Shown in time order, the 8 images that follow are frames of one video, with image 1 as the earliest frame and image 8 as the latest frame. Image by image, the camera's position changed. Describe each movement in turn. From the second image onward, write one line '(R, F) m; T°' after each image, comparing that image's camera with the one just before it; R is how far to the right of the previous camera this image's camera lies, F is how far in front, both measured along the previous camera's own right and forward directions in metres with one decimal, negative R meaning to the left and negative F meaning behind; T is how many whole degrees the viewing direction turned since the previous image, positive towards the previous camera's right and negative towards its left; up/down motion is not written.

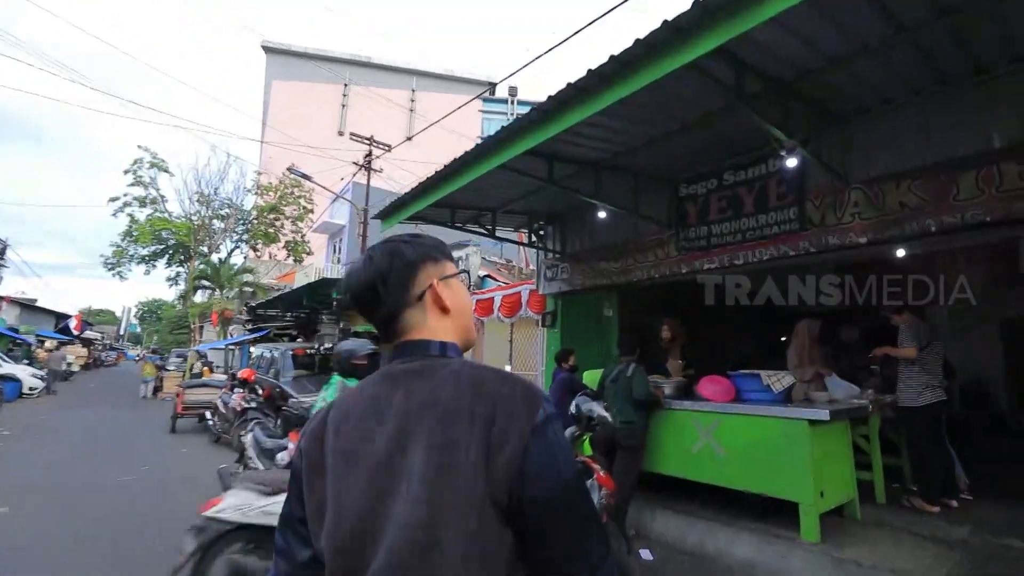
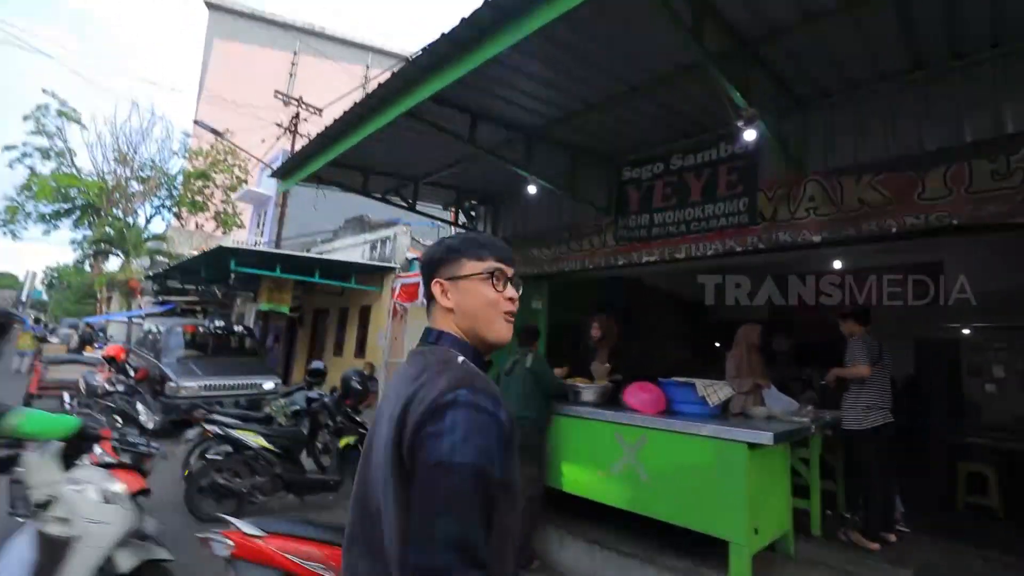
(+0.3, +0.7) m; +6°
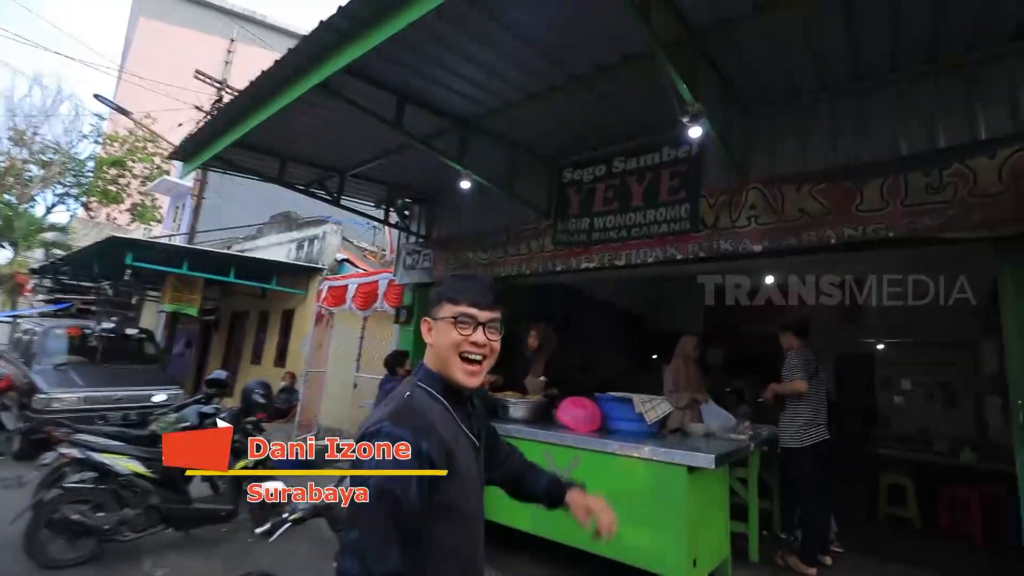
(+0.1, +0.4) m; +7°
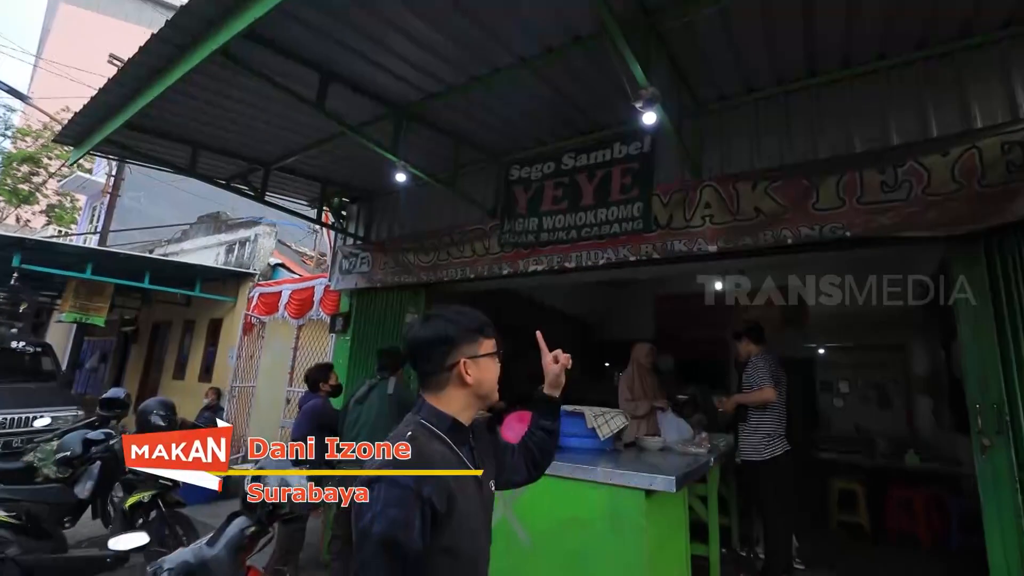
(+0.1, +0.3) m; +5°
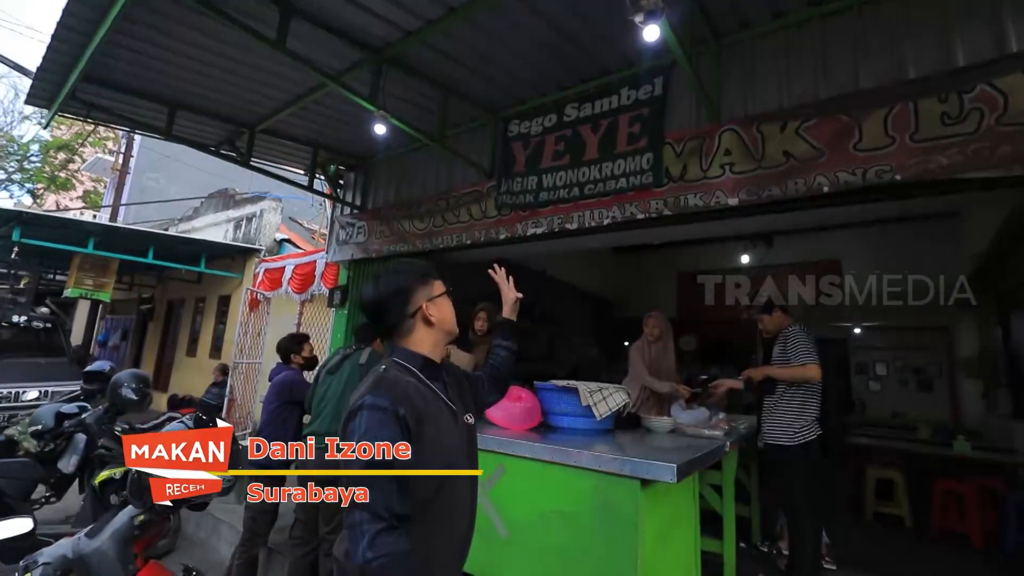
(+0.2, +0.4) m; -3°
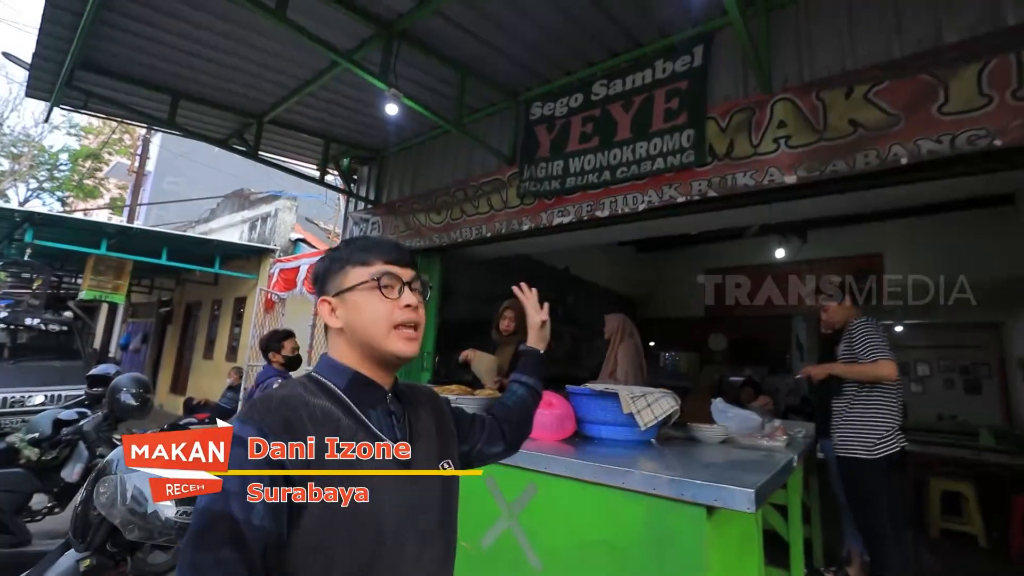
(0.0, +0.3) m; -2°
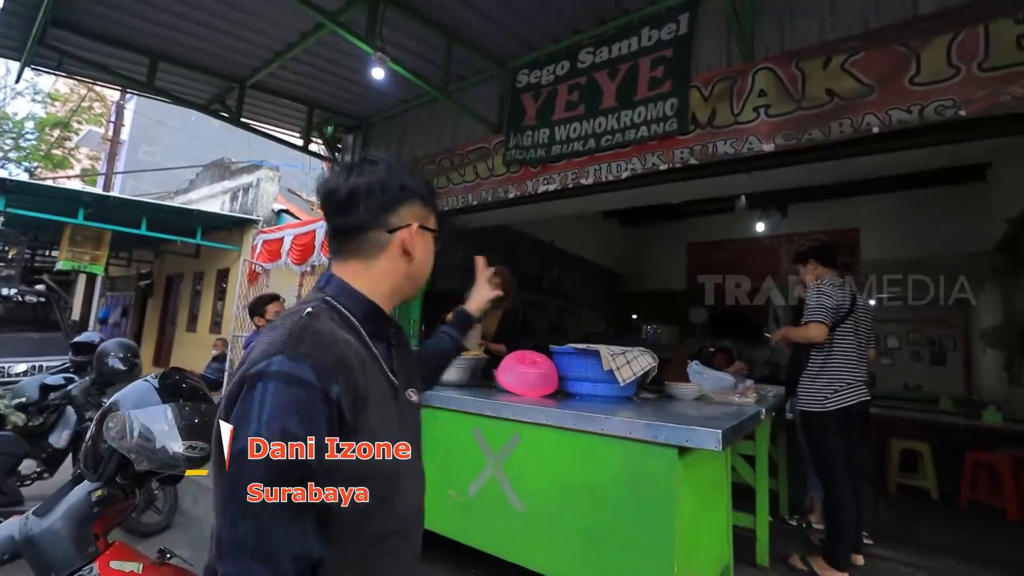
(0.0, -0.1) m; +2°
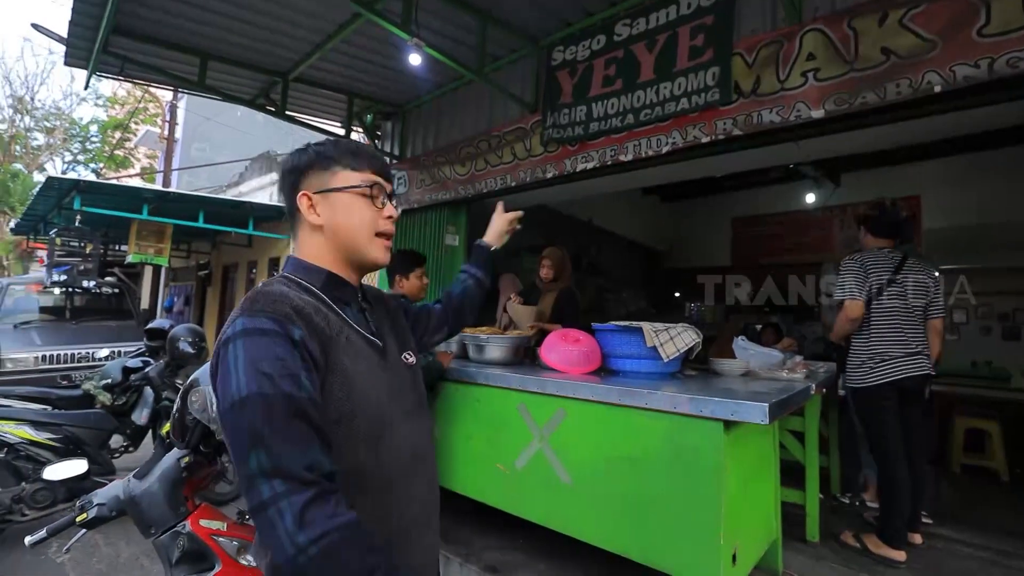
(0.0, 0.0) m; -5°
